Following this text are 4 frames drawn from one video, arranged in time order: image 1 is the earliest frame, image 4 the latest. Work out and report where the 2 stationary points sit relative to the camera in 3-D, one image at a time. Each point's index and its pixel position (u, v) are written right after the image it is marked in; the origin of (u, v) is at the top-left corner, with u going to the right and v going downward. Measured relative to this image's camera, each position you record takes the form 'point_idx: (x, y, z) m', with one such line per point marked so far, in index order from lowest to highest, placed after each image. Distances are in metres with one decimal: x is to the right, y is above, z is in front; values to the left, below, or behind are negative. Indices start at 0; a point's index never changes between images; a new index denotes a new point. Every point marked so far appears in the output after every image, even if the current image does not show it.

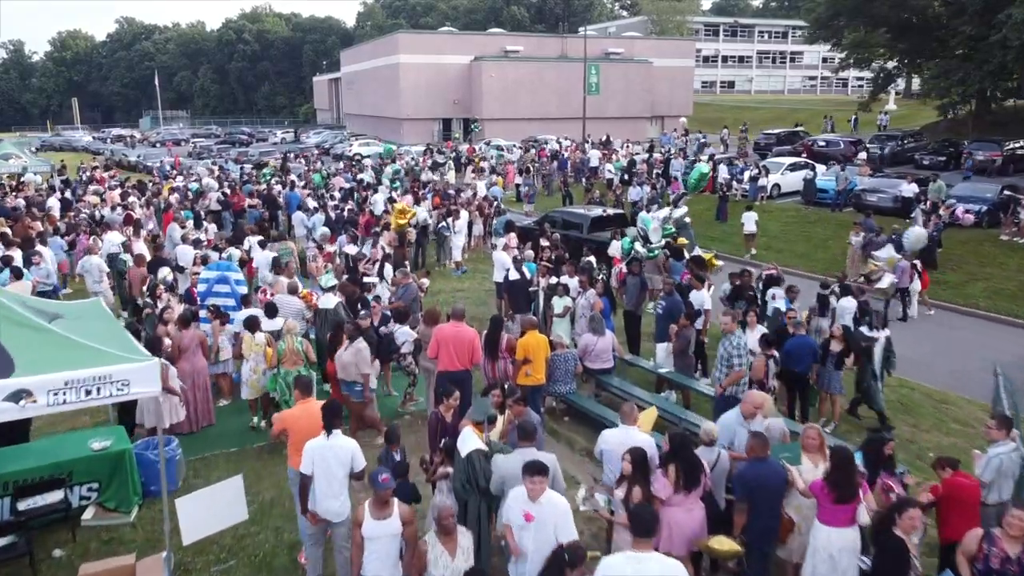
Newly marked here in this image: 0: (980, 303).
0: (+9.2, -0.3, +16.4) m
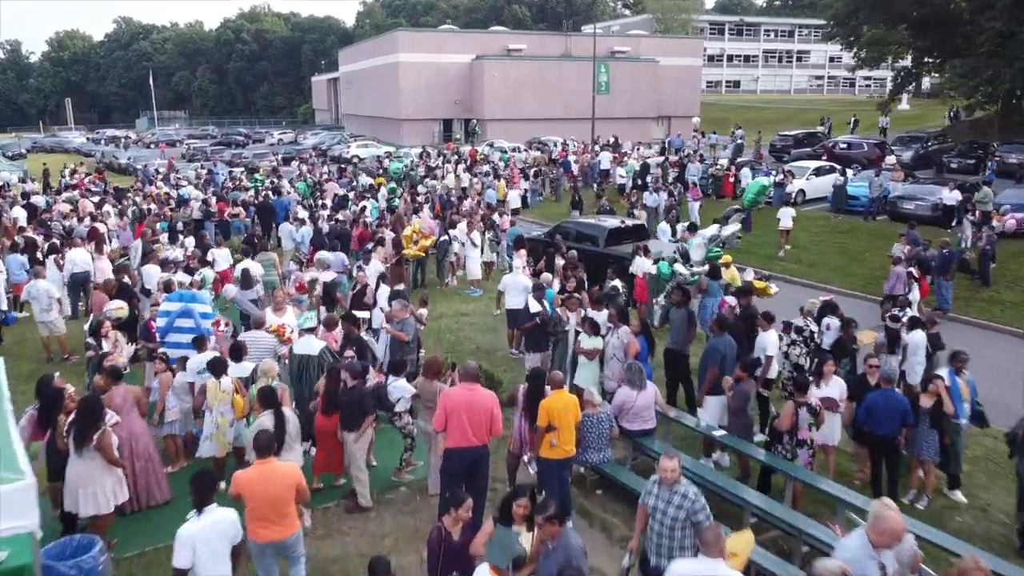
0: (+9.4, -0.7, +14.7) m
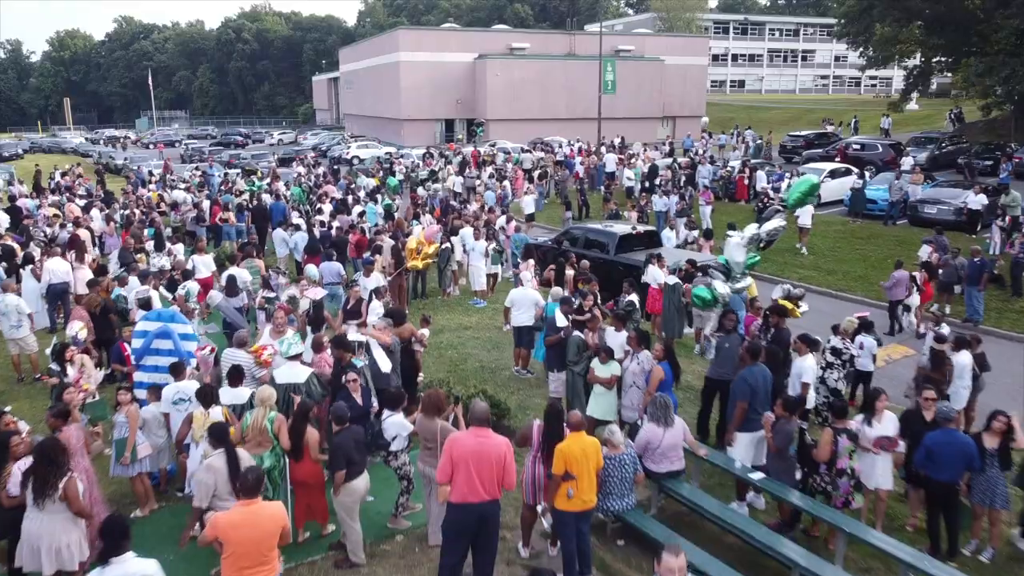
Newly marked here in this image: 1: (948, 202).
0: (+9.5, -0.9, +13.8) m
1: (+10.1, +2.0, +19.3) m
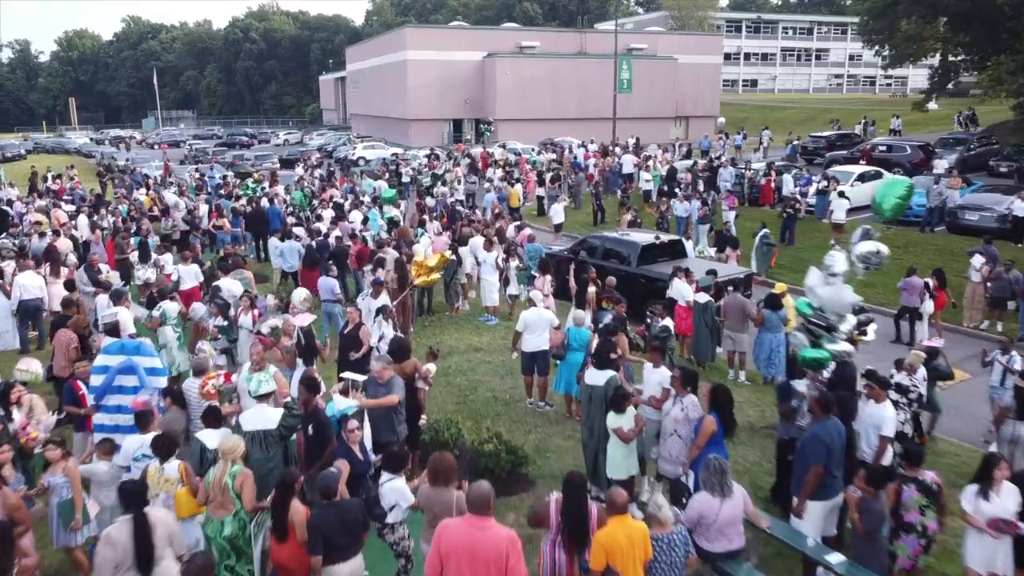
0: (+9.7, -1.1, +12.5) m
1: (+10.4, +1.7, +18.0) m
